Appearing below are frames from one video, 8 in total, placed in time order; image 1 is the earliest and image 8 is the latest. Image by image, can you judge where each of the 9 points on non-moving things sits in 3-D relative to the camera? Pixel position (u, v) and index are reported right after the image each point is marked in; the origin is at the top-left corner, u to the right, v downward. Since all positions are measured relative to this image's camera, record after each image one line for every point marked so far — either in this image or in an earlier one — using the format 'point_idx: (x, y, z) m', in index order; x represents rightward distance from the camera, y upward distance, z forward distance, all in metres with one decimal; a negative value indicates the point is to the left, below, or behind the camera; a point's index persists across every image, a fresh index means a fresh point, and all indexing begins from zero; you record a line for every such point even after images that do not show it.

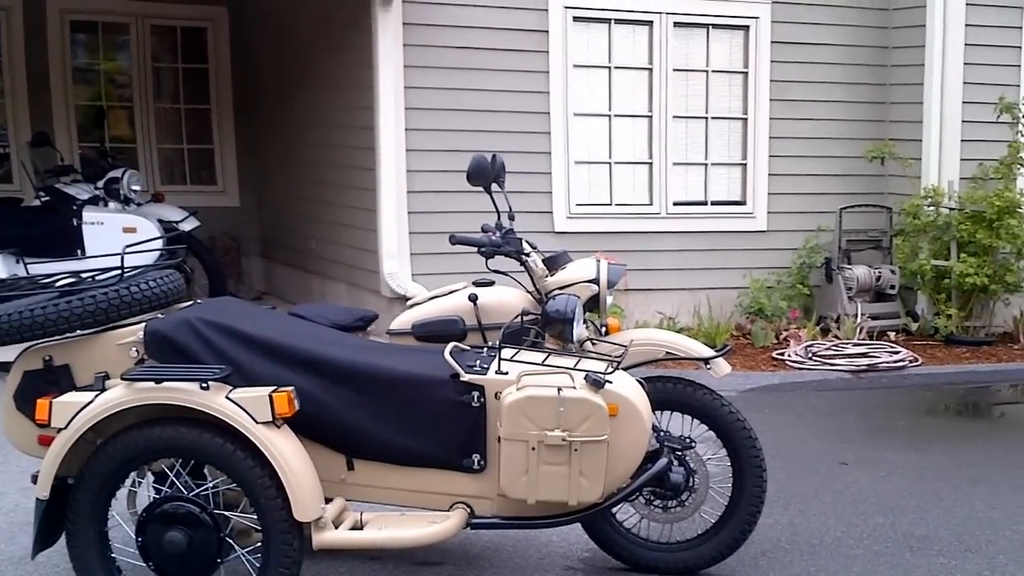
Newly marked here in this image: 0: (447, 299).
0: (-0.2, 0.0, +5.9) m
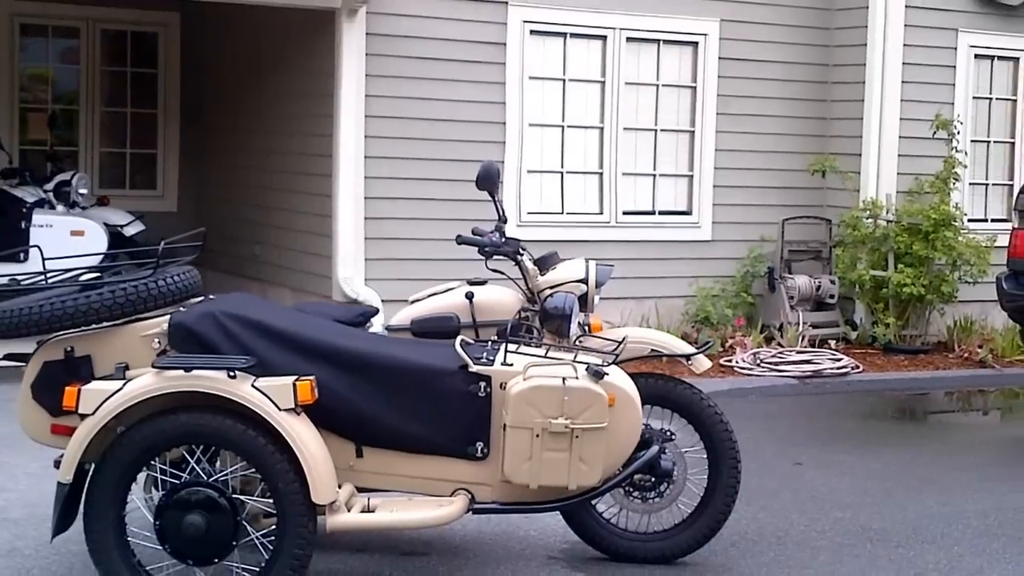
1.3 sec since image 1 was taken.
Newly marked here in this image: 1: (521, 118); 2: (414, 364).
0: (-0.2, 0.0, +6.1) m
1: (0.0, +1.2, +12.2) m
2: (-0.3, -0.2, +5.2) m
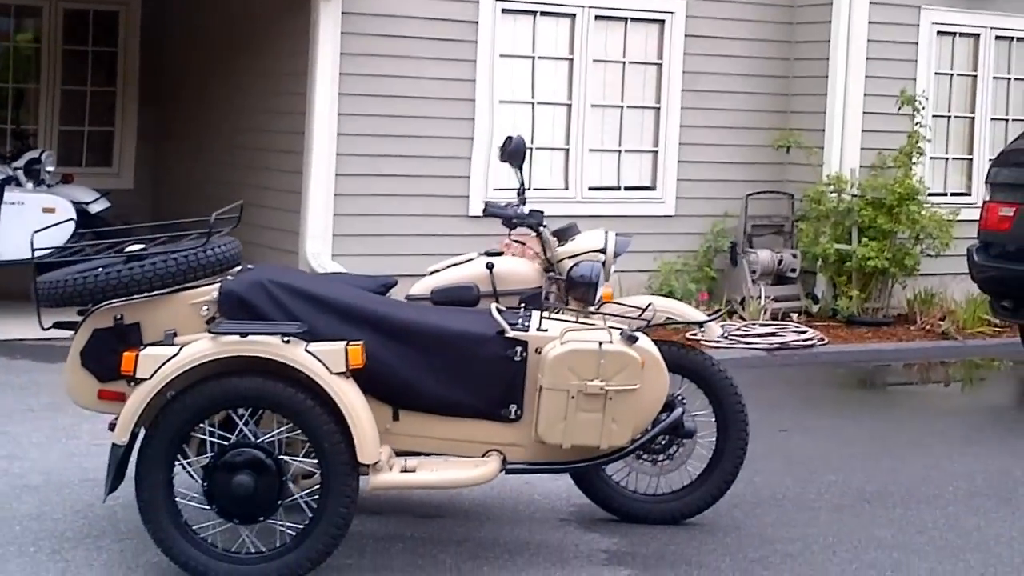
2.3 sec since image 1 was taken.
0: (-0.2, +0.1, +6.3) m
1: (-0.1, +1.4, +12.3) m
2: (-0.2, -0.1, +5.4) m
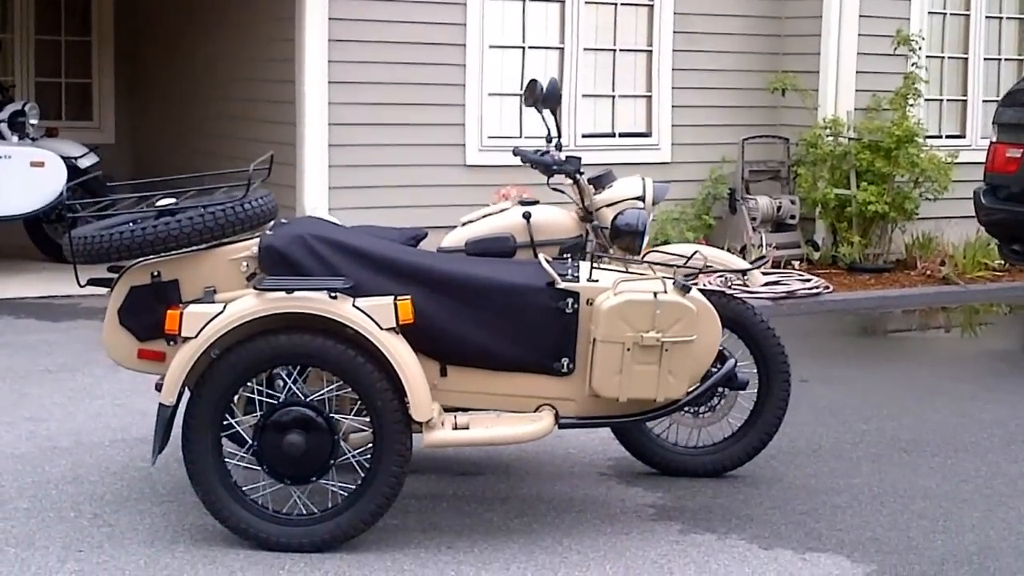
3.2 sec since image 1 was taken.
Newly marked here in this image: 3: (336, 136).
0: (0.0, +0.3, +6.1) m
1: (-0.2, +1.7, +12.1) m
2: (0.0, 0.0, +5.2) m
3: (-1.1, +1.0, +11.0) m
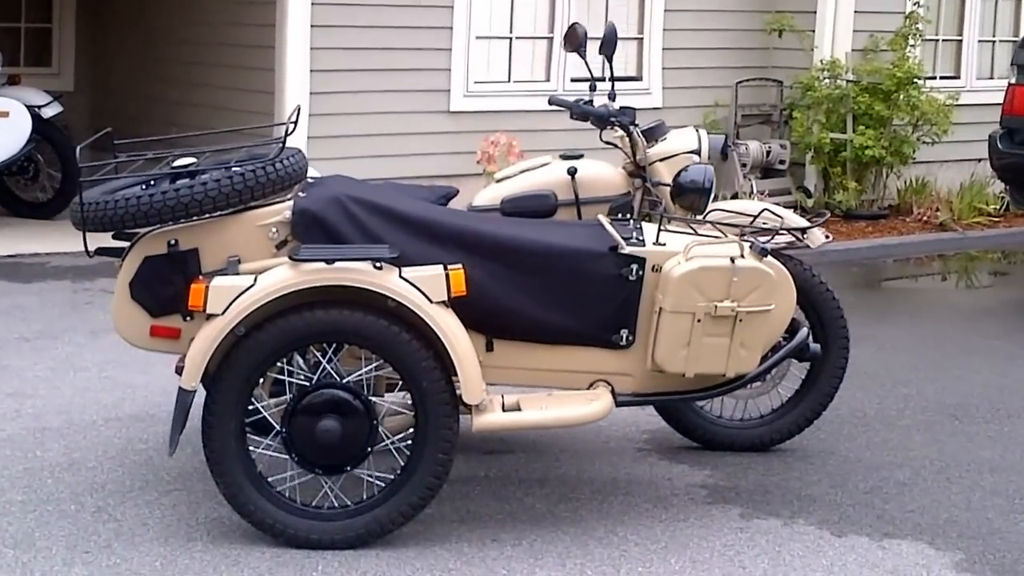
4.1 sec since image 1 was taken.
0: (+0.1, +0.4, +5.6) m
1: (-0.2, +2.1, +11.5) m
2: (+0.1, +0.1, +4.7) m
3: (-1.2, +1.3, +10.4) m
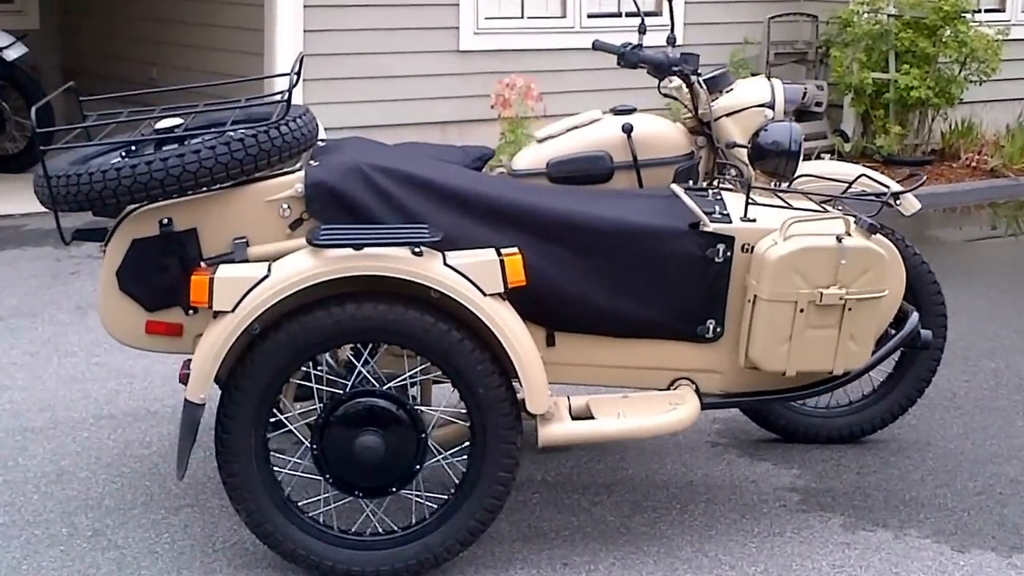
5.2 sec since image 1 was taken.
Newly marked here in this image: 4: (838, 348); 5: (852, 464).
0: (+0.2, +0.4, +4.9) m
1: (-0.1, +2.3, +10.7) m
2: (+0.3, +0.1, +4.0) m
3: (-1.0, +1.5, +9.6) m
4: (+0.8, -0.1, +4.0) m
5: (+1.0, -0.5, +5.1) m
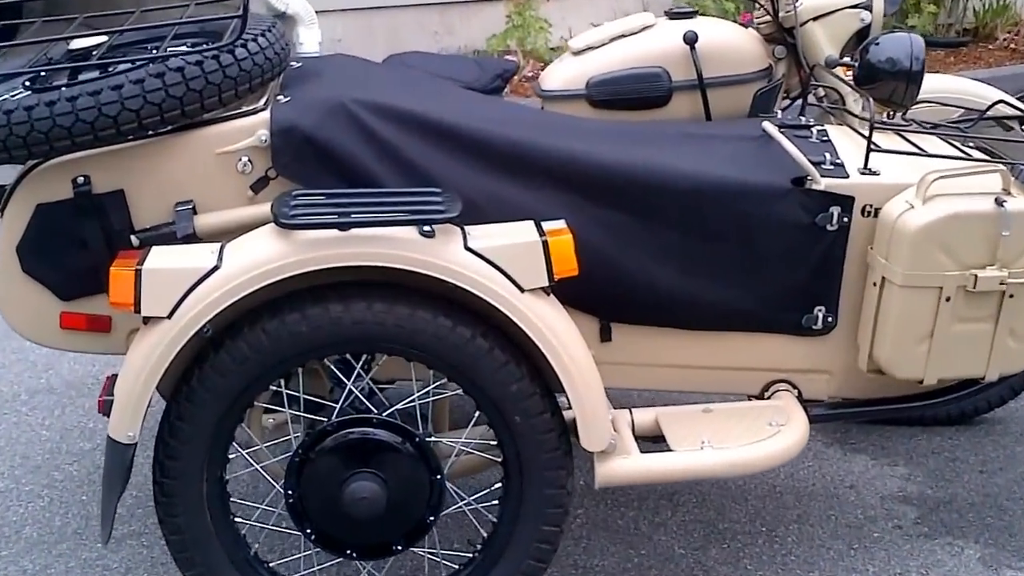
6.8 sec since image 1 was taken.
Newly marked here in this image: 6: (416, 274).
0: (+0.3, +0.5, +3.8) m
1: (-0.1, +2.9, +9.5) m
2: (+0.4, +0.2, +2.9) m
3: (-1.0, +1.9, +8.4) m
4: (+0.8, -0.1, +2.9) m
5: (+1.1, -0.4, +4.1) m
6: (-0.2, 0.0, +2.8) m
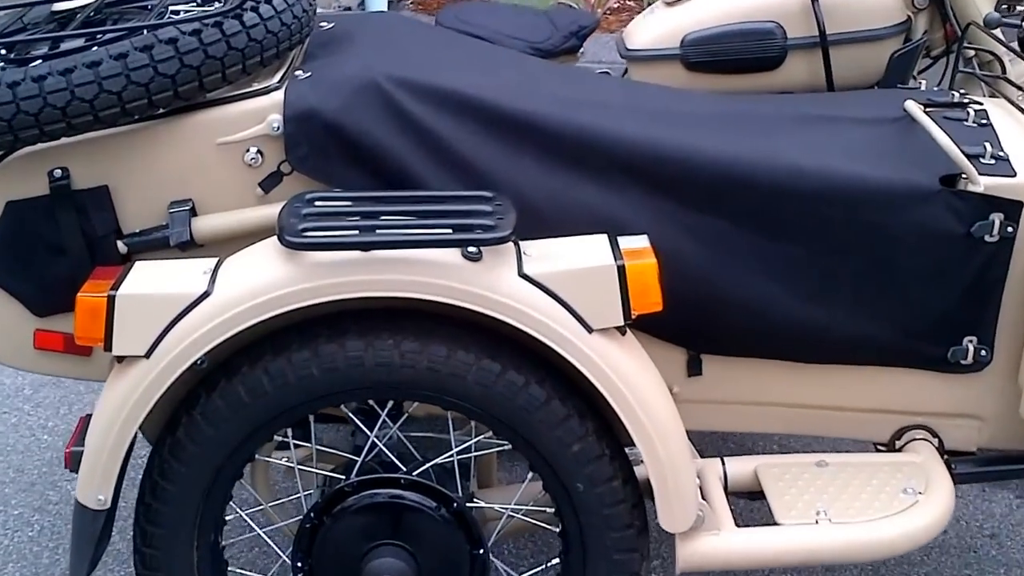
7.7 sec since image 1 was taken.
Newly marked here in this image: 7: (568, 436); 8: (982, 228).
0: (+0.4, +0.5, +3.1) m
1: (+0.5, +3.2, +8.7) m
2: (+0.4, +0.1, +2.3) m
3: (-0.5, +2.2, +7.8) m
4: (+0.9, -0.2, +2.3) m
5: (+1.2, -0.4, +3.4) m
6: (-0.1, 0.0, +2.2) m
7: (+0.1, -0.2, +2.2) m
8: (+0.6, +0.1, +2.3) m
